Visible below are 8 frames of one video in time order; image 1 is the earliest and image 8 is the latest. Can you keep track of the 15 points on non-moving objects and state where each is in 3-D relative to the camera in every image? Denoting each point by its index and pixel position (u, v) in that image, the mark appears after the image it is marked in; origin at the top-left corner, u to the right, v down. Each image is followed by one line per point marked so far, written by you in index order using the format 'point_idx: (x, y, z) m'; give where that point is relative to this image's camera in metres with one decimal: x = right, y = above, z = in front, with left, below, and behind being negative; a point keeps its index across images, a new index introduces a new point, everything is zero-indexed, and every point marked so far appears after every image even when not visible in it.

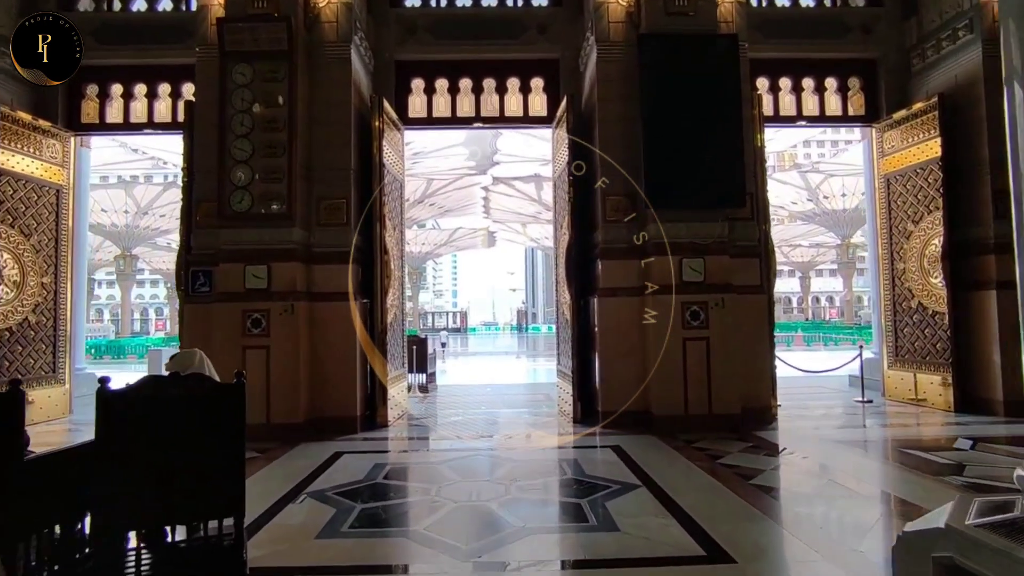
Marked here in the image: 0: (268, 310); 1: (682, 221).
0: (-2.2, -0.2, +5.7) m
1: (+1.6, +0.6, +5.9) m
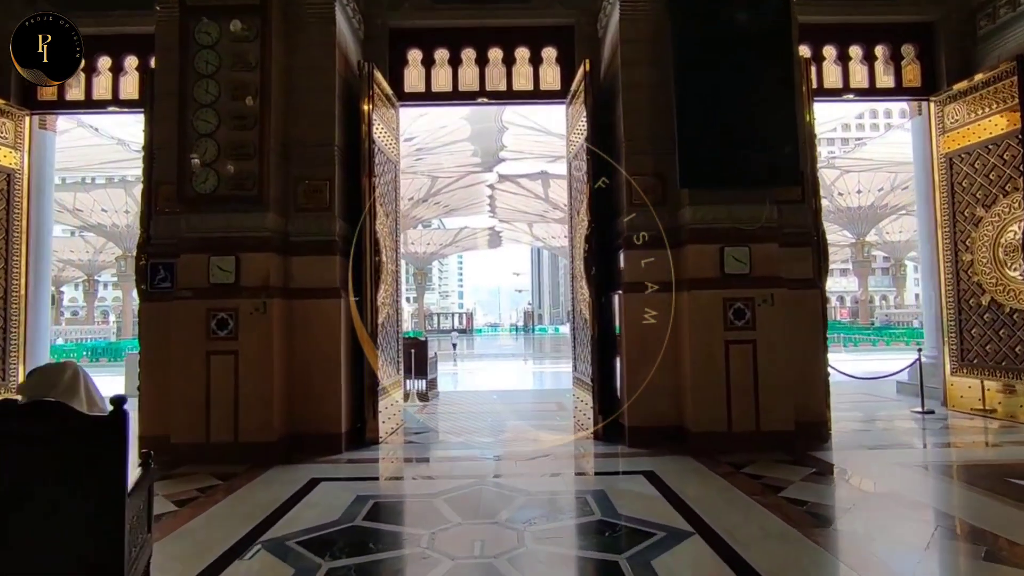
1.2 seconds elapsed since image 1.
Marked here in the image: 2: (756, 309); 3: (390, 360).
0: (-2.2, -0.2, +4.9) m
1: (+1.7, +0.7, +5.0) m
2: (+1.9, -0.2, +4.9) m
3: (-1.2, -0.7, +6.2) m
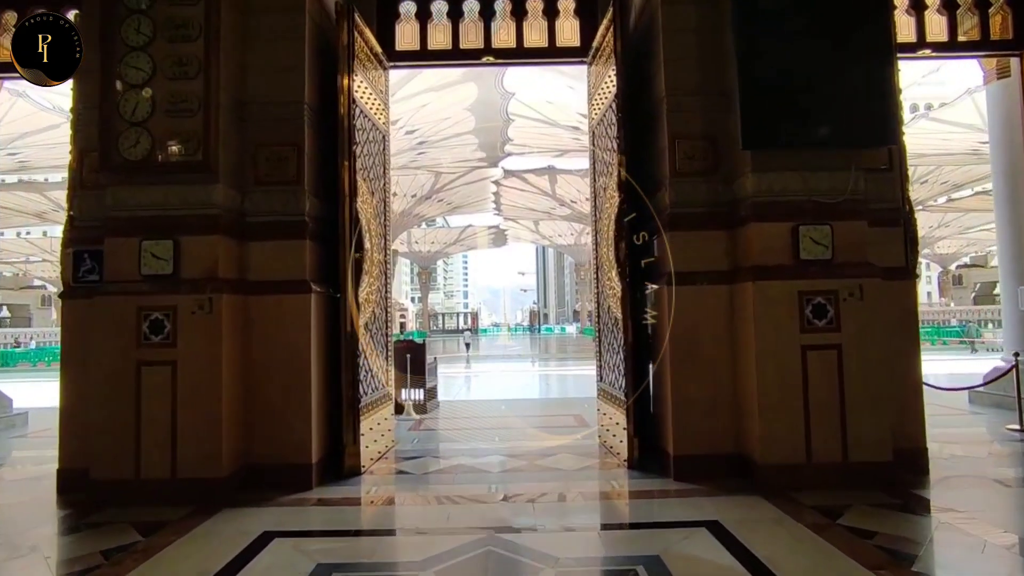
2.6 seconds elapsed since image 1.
0: (-2.1, -0.1, +3.8) m
1: (+1.8, +0.7, +3.9) m
2: (+2.0, -0.1, +3.8) m
3: (-1.1, -0.7, +5.2) m
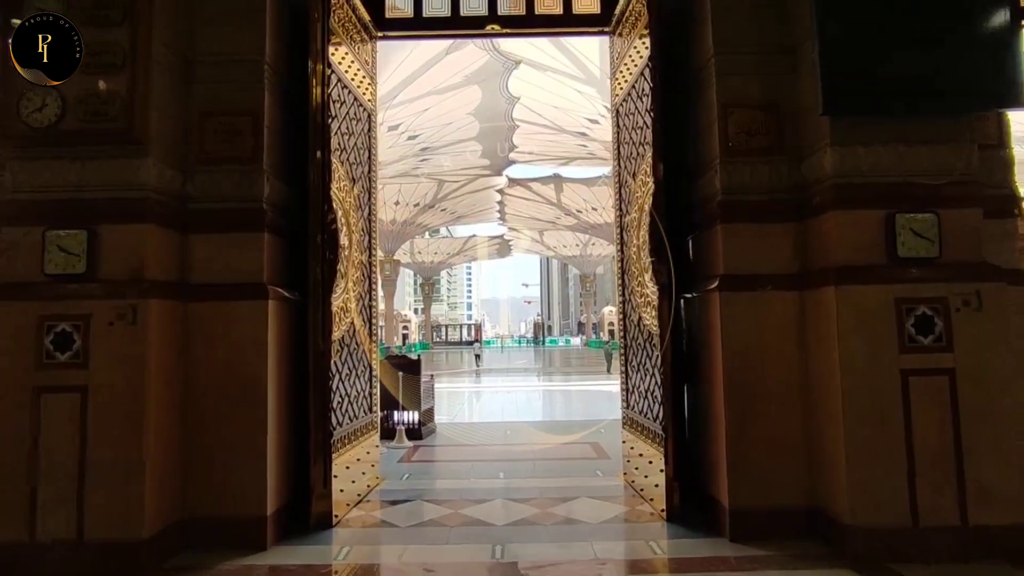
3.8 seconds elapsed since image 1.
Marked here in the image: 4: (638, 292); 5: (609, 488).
0: (-2.0, -0.1, +3.0) m
1: (+1.8, +0.7, +3.0) m
2: (+2.0, -0.1, +2.9) m
3: (-1.1, -0.7, +4.3) m
4: (+0.8, 0.0, +4.1) m
5: (+0.7, -1.4, +4.4) m
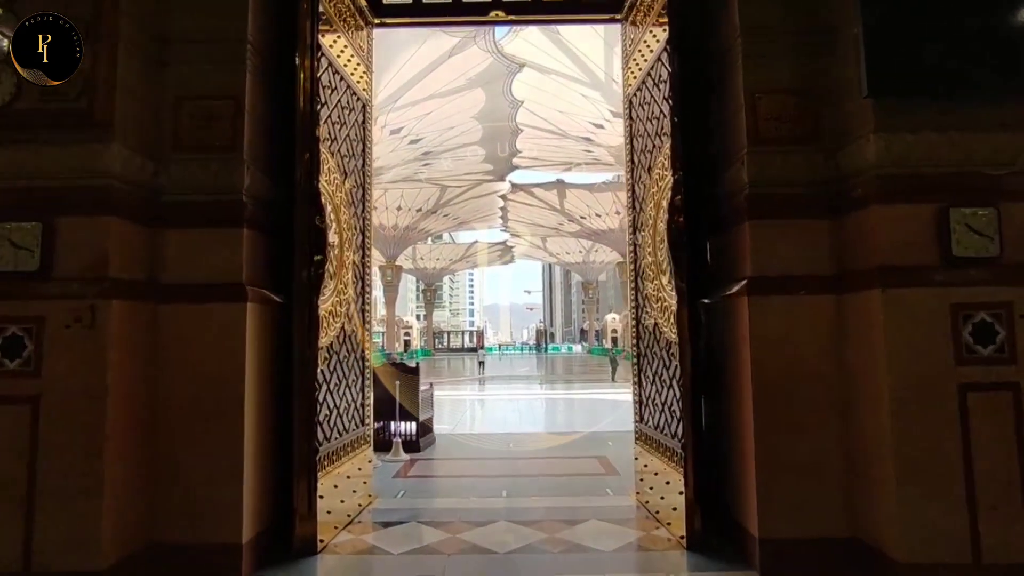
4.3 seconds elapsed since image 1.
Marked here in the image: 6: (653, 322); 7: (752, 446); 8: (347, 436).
0: (-2.0, -0.1, +2.6) m
1: (+1.9, +0.7, +2.7) m
2: (+2.1, -0.2, +2.6) m
3: (-1.0, -0.8, +4.0) m
4: (+0.8, 0.0, +3.7) m
5: (+0.7, -1.4, +4.0) m
6: (+0.9, -0.2, +3.8) m
7: (+1.1, -0.7, +2.9) m
8: (-1.0, -0.9, +3.9) m
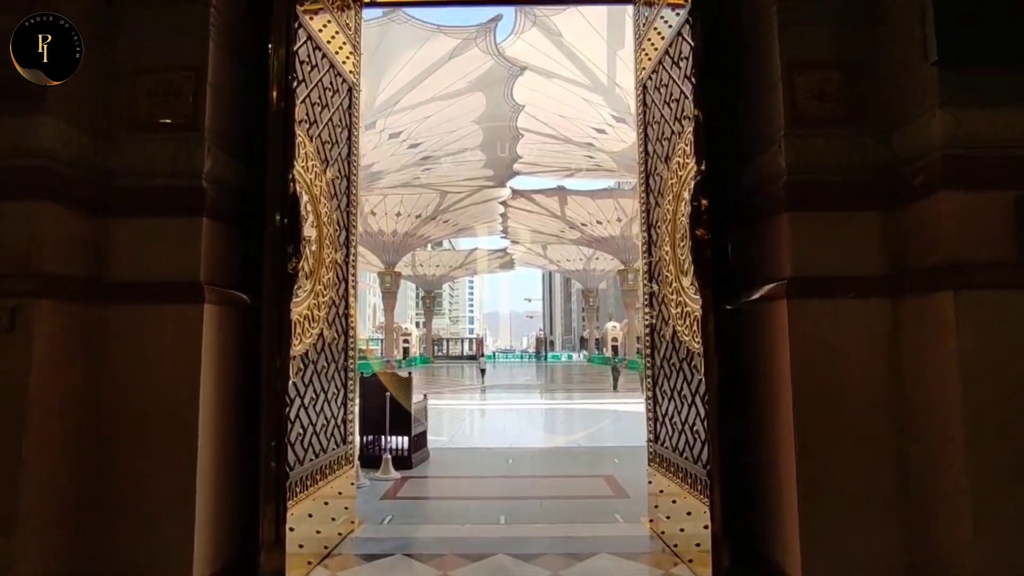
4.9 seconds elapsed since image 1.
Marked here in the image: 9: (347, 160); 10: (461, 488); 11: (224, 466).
0: (-2.0, -0.1, +2.2) m
1: (+1.9, +0.7, +2.3) m
2: (+2.1, -0.2, +2.2) m
3: (-1.0, -0.8, +3.6) m
4: (+0.9, -0.1, +3.3) m
5: (+0.7, -1.5, +3.6) m
6: (+0.9, -0.2, +3.4) m
7: (+1.1, -0.7, +2.5) m
8: (-1.0, -0.9, +3.5) m
9: (-1.0, +0.8, +3.8) m
10: (-0.4, -1.6, +5.0) m
11: (-1.2, -0.8, +2.7) m
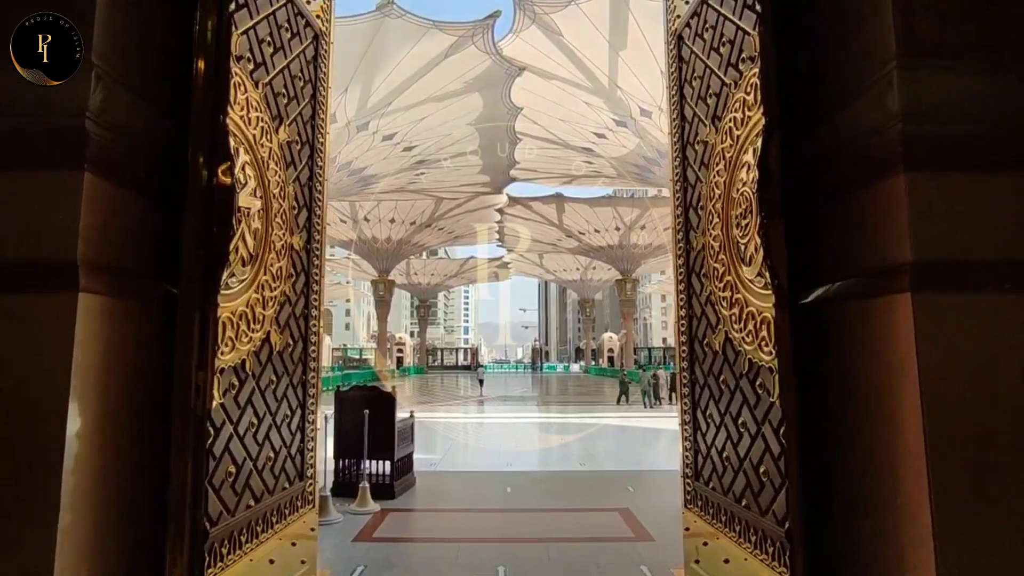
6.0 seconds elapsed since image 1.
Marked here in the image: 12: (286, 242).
0: (-2.0, -0.1, +1.5) m
1: (+1.9, +0.7, +1.6) m
2: (+2.1, -0.1, +1.4) m
3: (-1.0, -0.7, +2.8) m
4: (+0.9, 0.0, +2.6) m
5: (+0.7, -1.4, +2.8) m
6: (+0.9, -0.2, +2.6) m
7: (+1.1, -0.7, +1.7) m
8: (-1.0, -0.9, +2.7) m
9: (-1.0, +0.8, +3.1) m
10: (-0.4, -1.6, +4.2) m
11: (-1.2, -0.7, +1.9) m
12: (-1.0, +0.2, +2.8) m
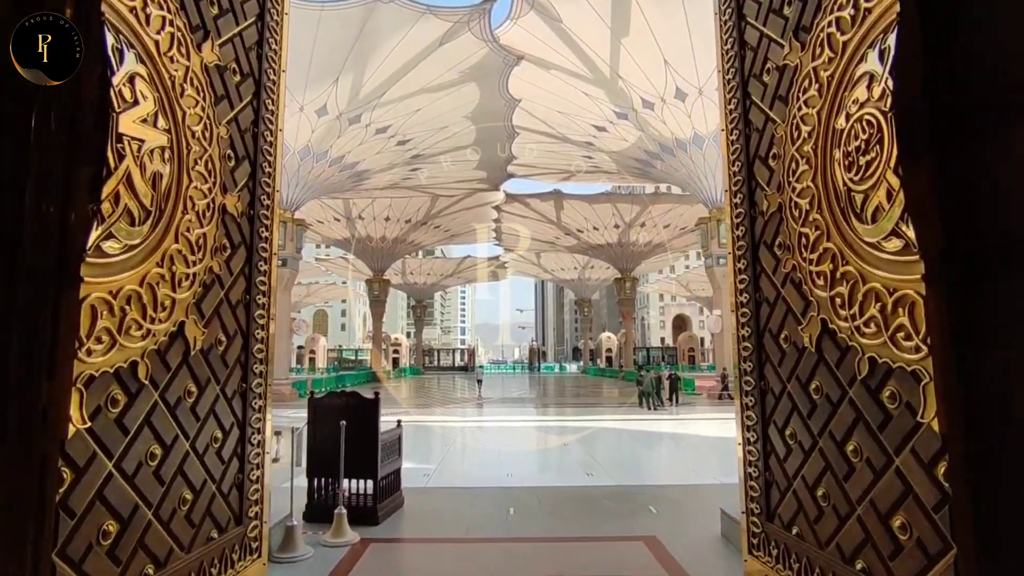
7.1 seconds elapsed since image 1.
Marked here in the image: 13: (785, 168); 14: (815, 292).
0: (-1.9, 0.0, +0.7) m
1: (+1.9, +0.8, +0.9) m
2: (+2.1, 0.0, +0.7) m
3: (-1.0, -0.7, +2.0) m
4: (+0.9, 0.0, +1.9) m
5: (+0.7, -1.4, +2.1) m
6: (+0.9, -0.1, +1.9) m
7: (+1.2, -0.6, +1.0) m
8: (-1.0, -0.8, +2.0) m
9: (-1.0, +0.9, +2.4) m
10: (-0.4, -1.5, +3.5) m
11: (-1.2, -0.6, +1.2) m
12: (-1.0, +0.3, +2.0) m
13: (+0.9, +0.4, +2.1) m
14: (+0.9, 0.0, +1.9) m
